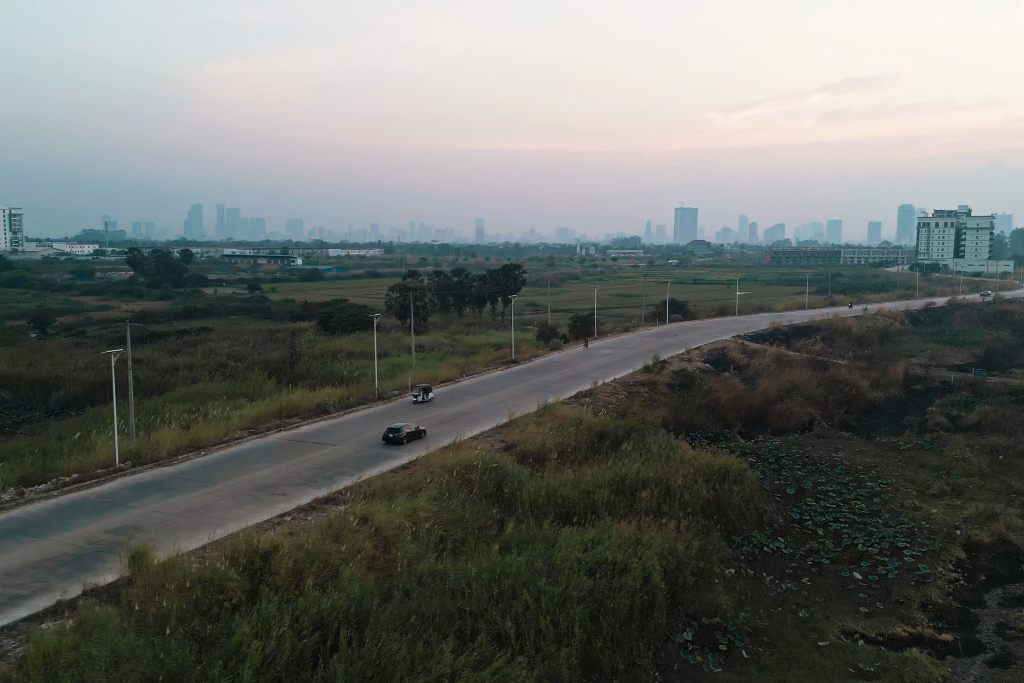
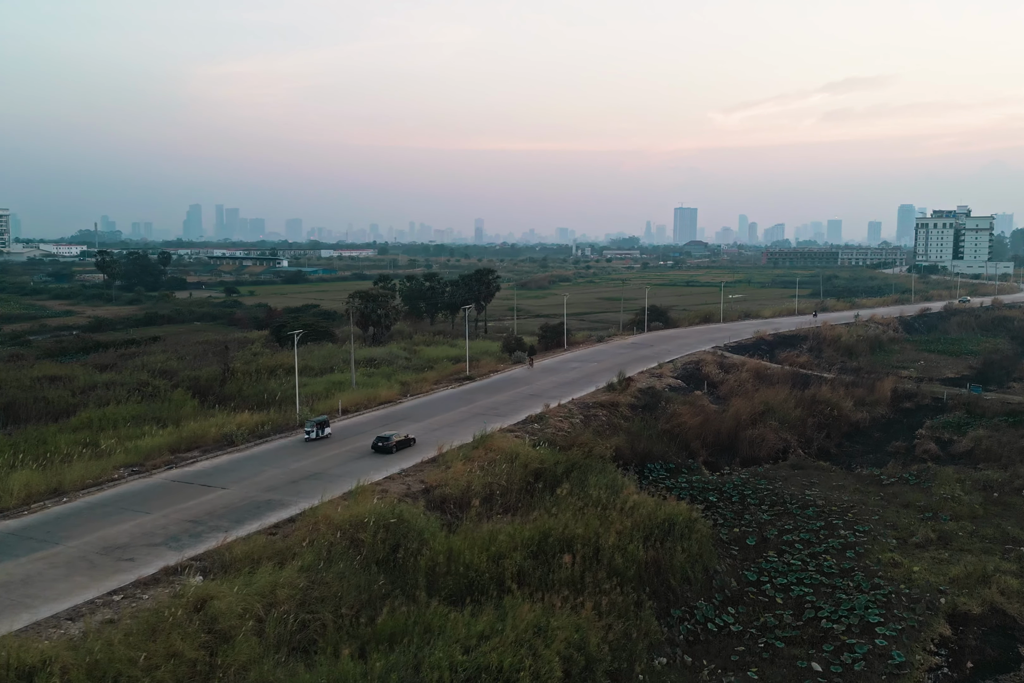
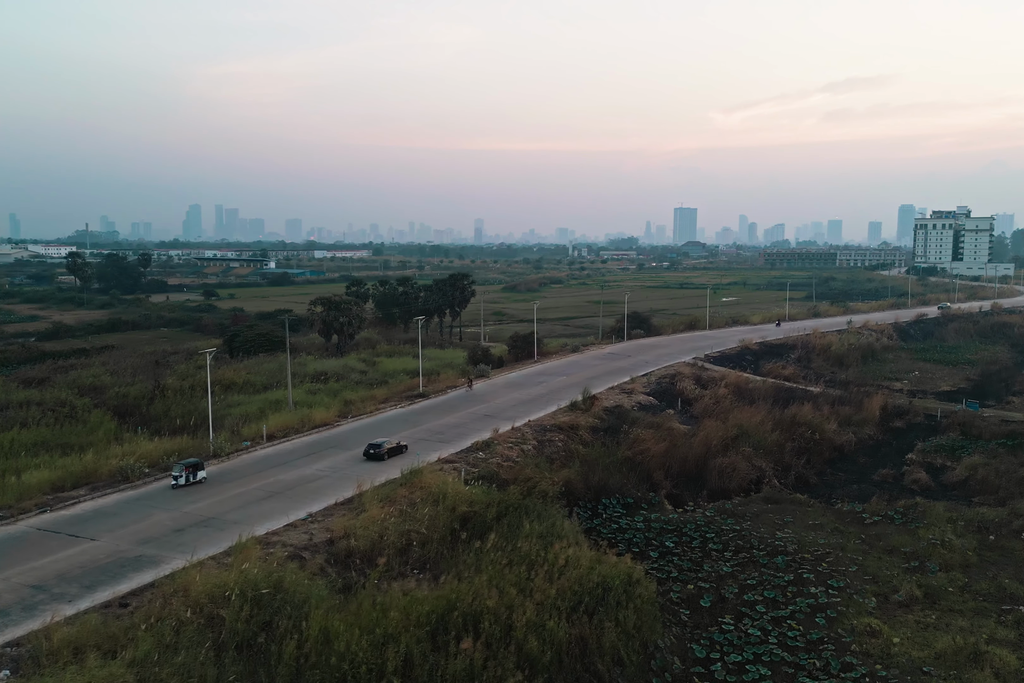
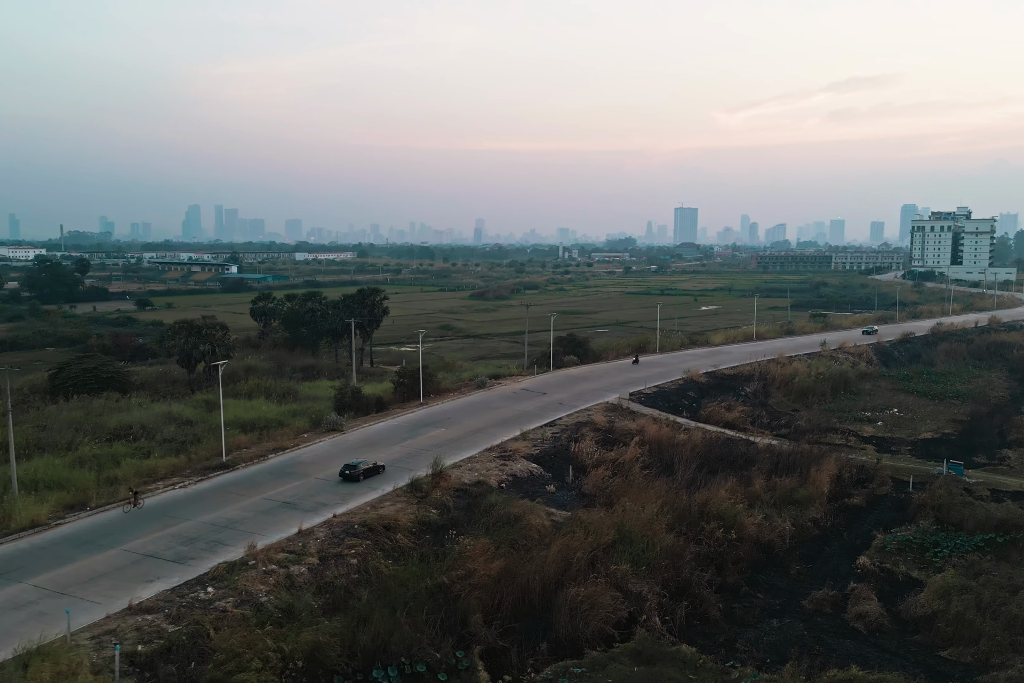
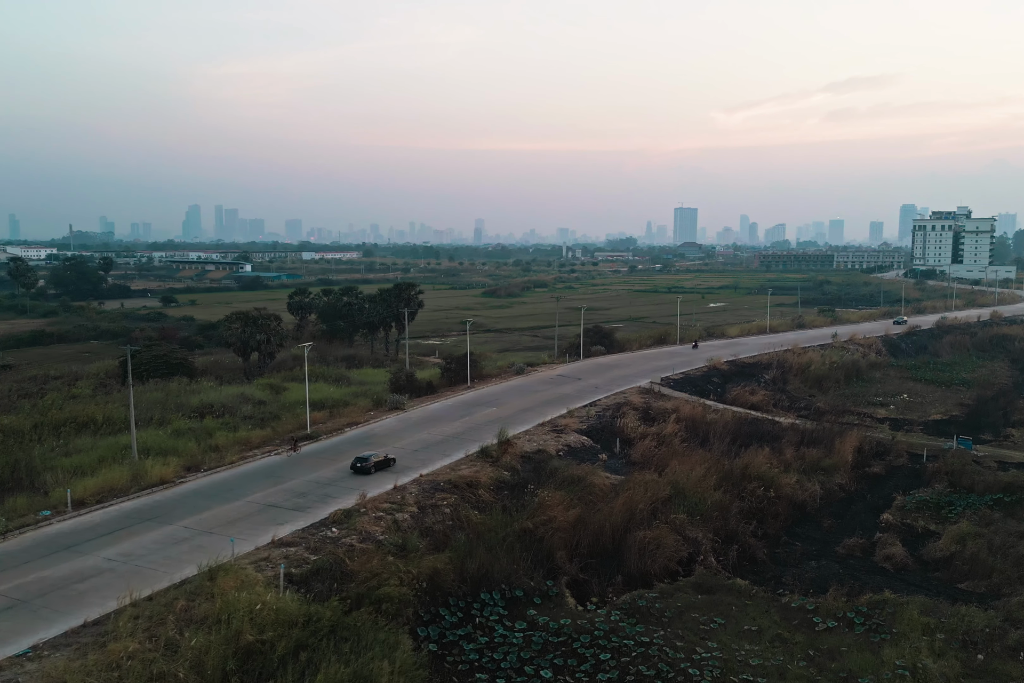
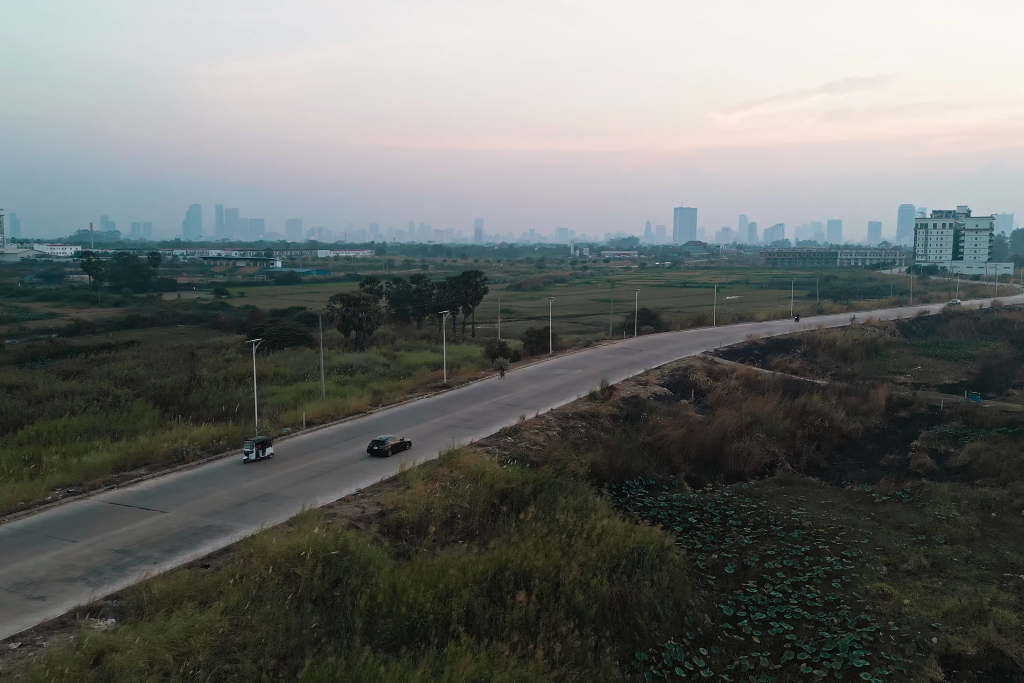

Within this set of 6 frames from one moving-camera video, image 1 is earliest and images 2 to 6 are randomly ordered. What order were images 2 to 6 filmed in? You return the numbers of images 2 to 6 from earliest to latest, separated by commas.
2, 6, 3, 5, 4
